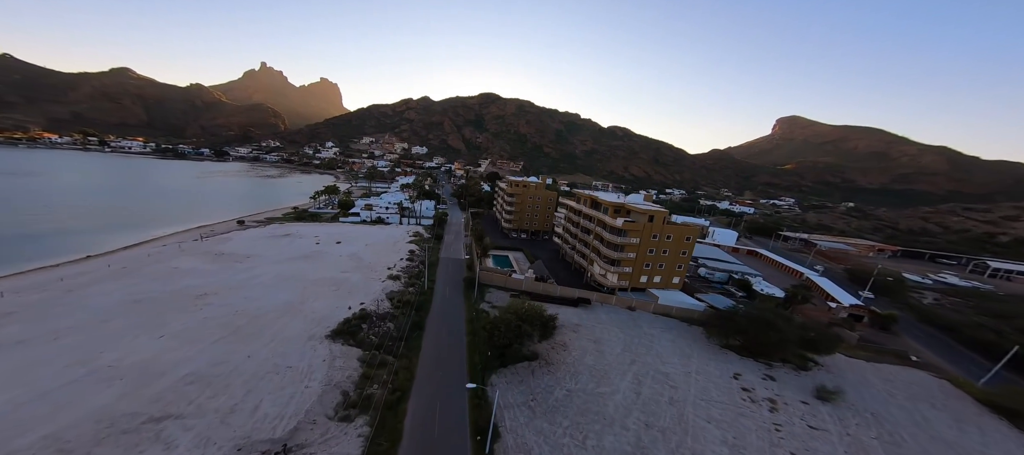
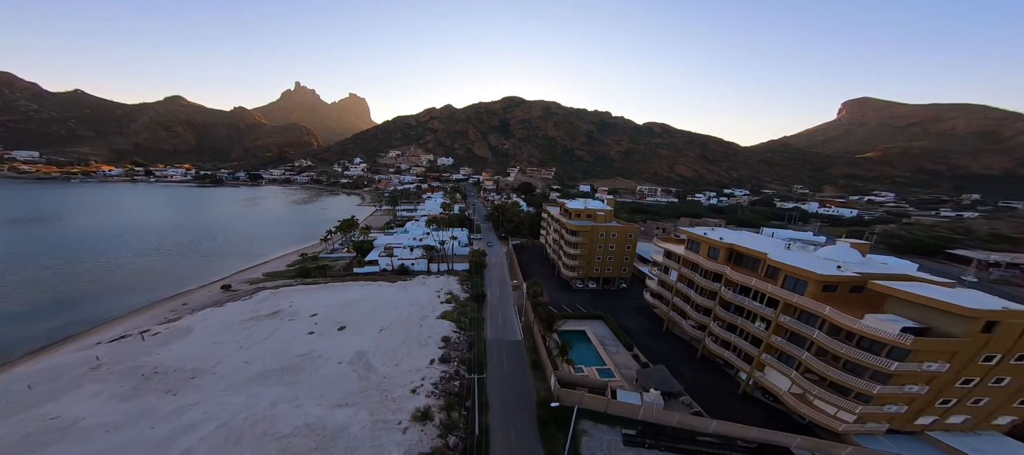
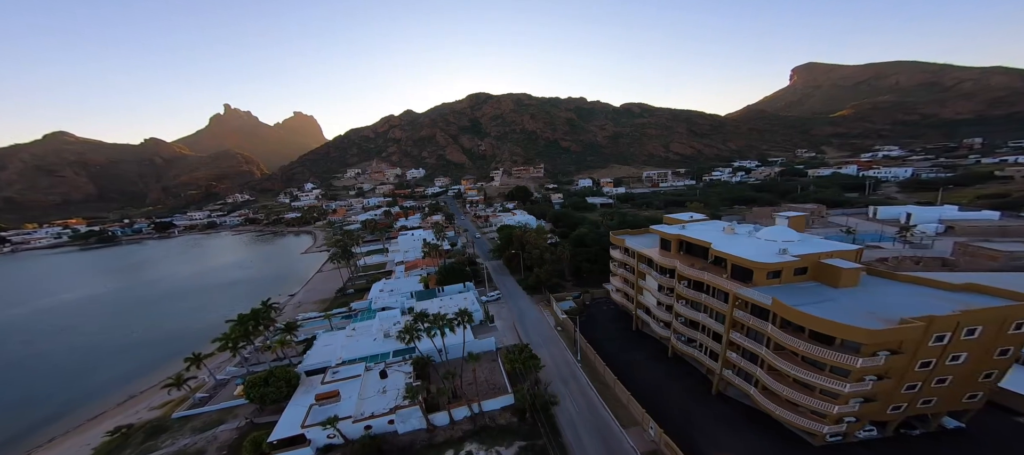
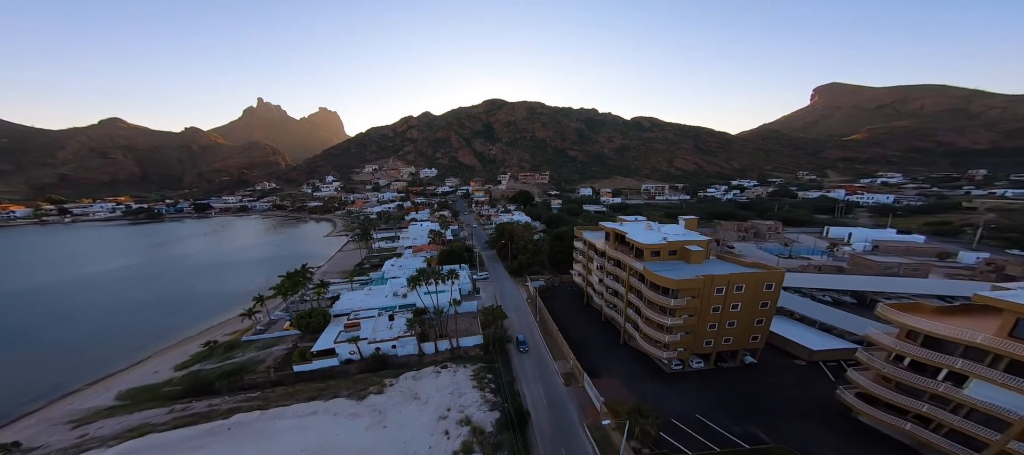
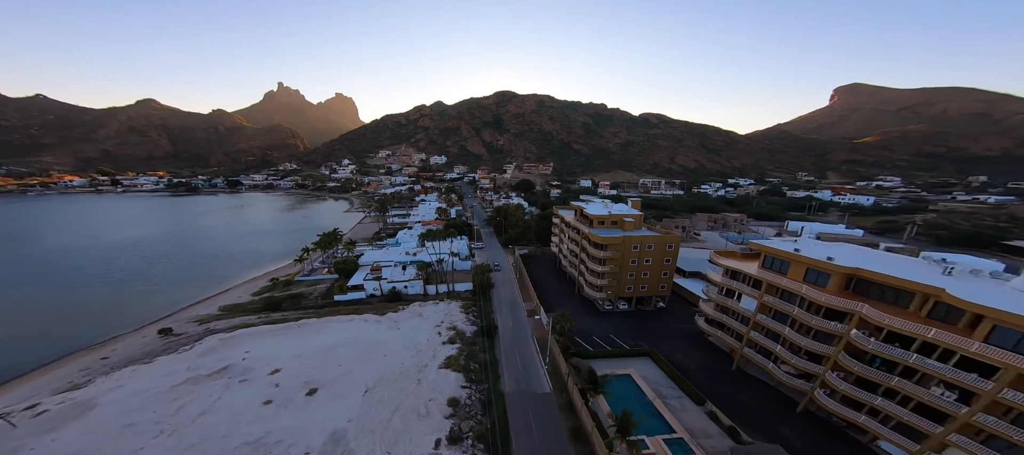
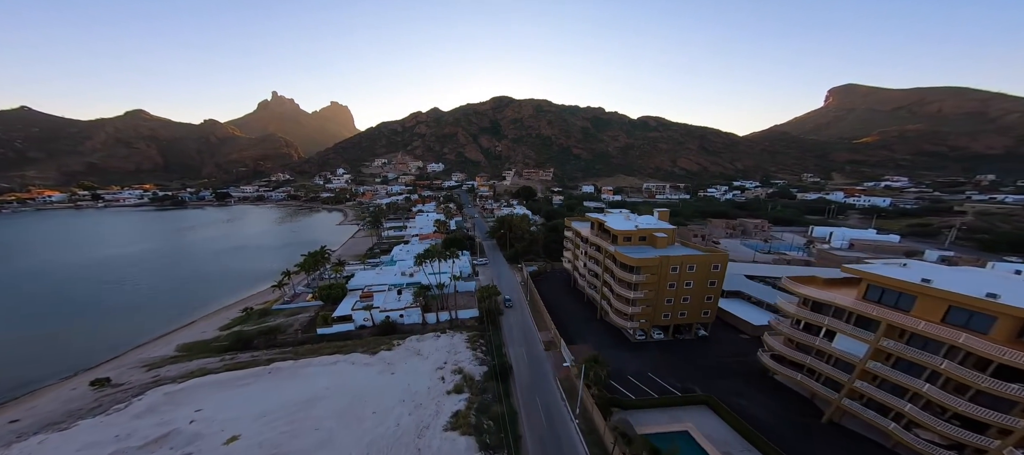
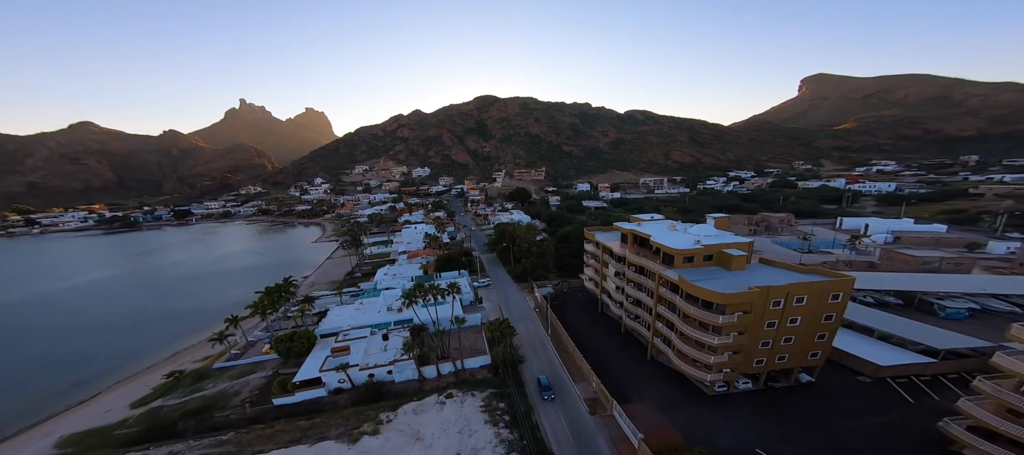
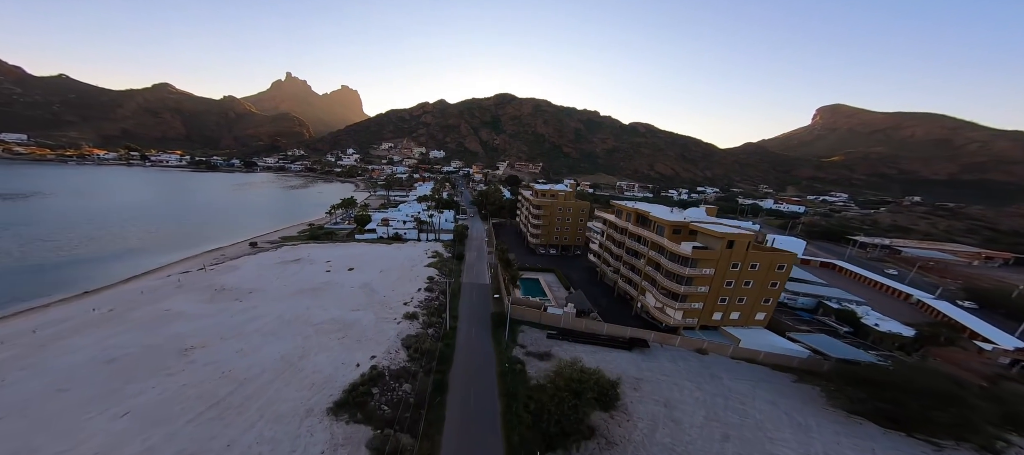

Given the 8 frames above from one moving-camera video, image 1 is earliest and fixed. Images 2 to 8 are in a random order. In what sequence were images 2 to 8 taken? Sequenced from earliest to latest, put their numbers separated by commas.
8, 2, 5, 6, 4, 7, 3
